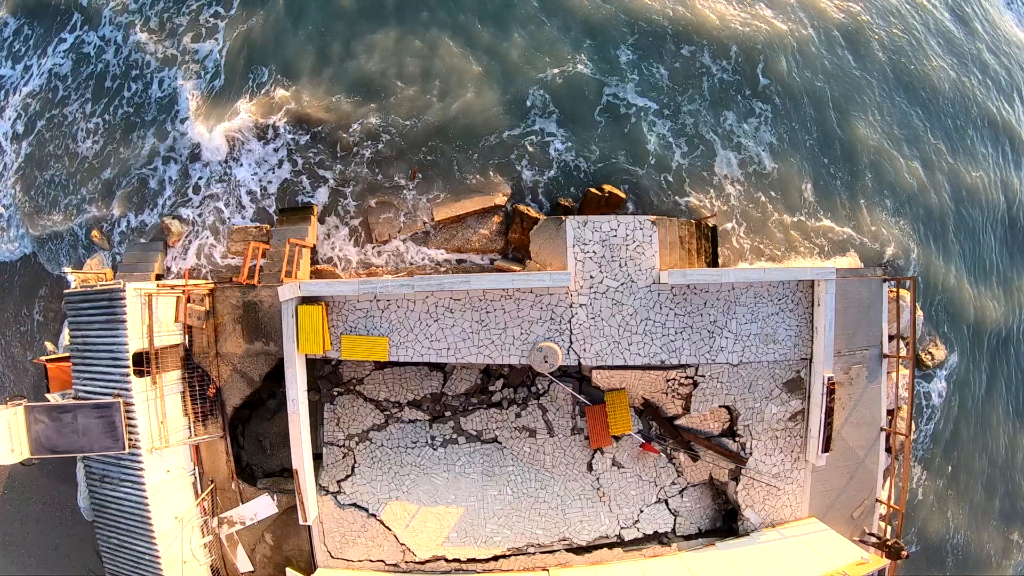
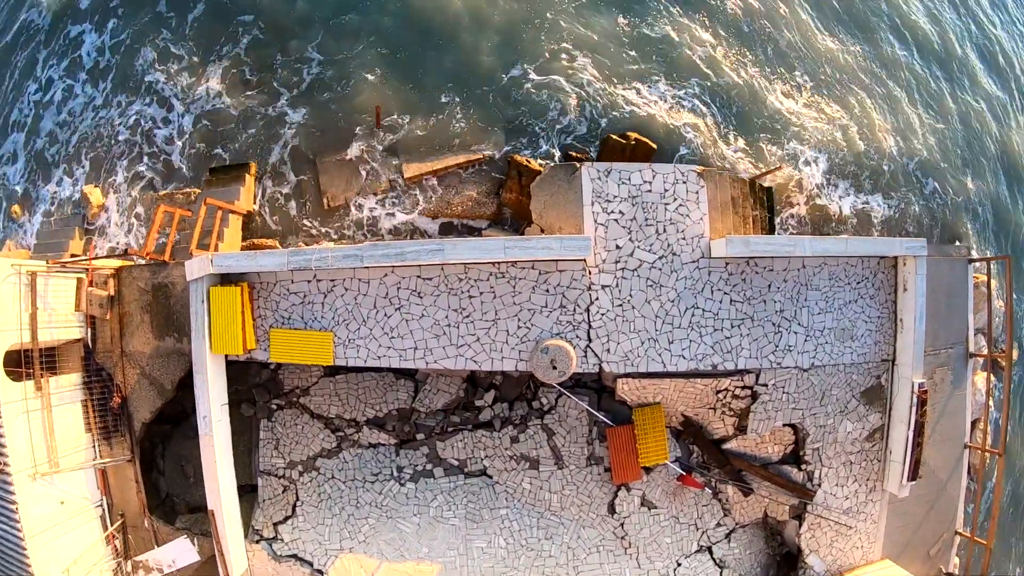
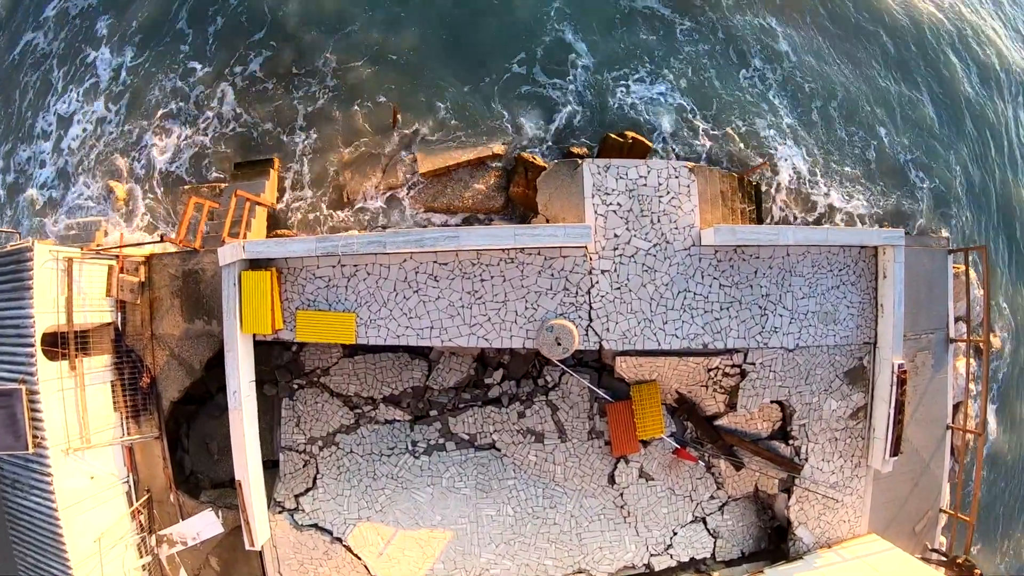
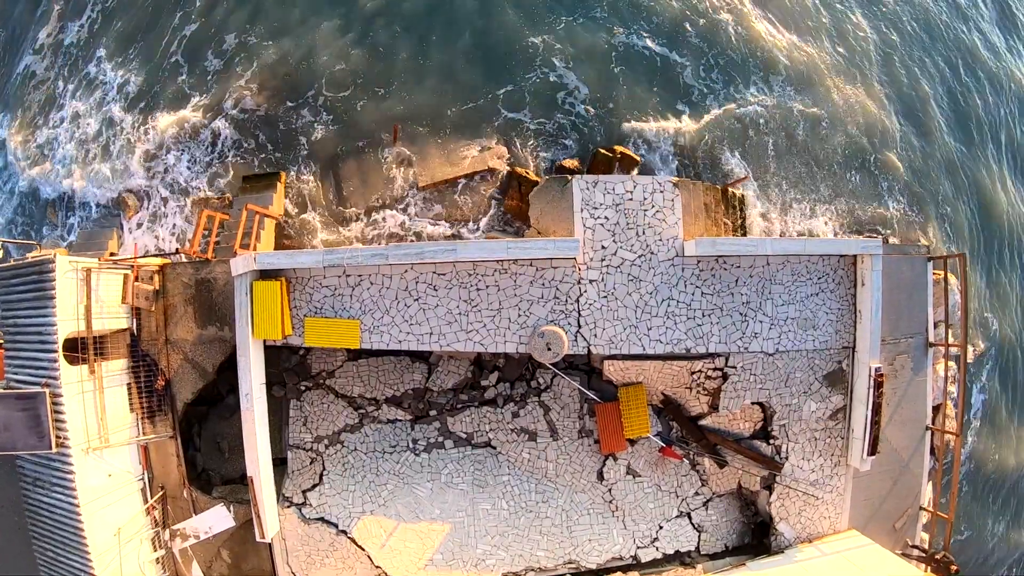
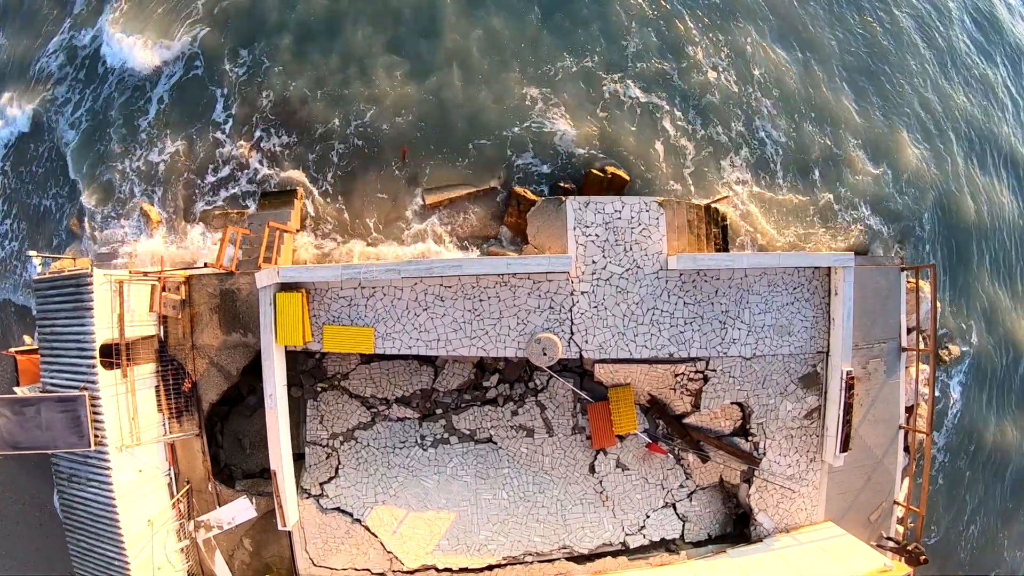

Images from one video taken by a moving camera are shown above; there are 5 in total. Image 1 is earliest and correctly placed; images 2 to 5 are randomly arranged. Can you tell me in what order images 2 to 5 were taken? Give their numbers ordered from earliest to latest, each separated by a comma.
5, 4, 3, 2
